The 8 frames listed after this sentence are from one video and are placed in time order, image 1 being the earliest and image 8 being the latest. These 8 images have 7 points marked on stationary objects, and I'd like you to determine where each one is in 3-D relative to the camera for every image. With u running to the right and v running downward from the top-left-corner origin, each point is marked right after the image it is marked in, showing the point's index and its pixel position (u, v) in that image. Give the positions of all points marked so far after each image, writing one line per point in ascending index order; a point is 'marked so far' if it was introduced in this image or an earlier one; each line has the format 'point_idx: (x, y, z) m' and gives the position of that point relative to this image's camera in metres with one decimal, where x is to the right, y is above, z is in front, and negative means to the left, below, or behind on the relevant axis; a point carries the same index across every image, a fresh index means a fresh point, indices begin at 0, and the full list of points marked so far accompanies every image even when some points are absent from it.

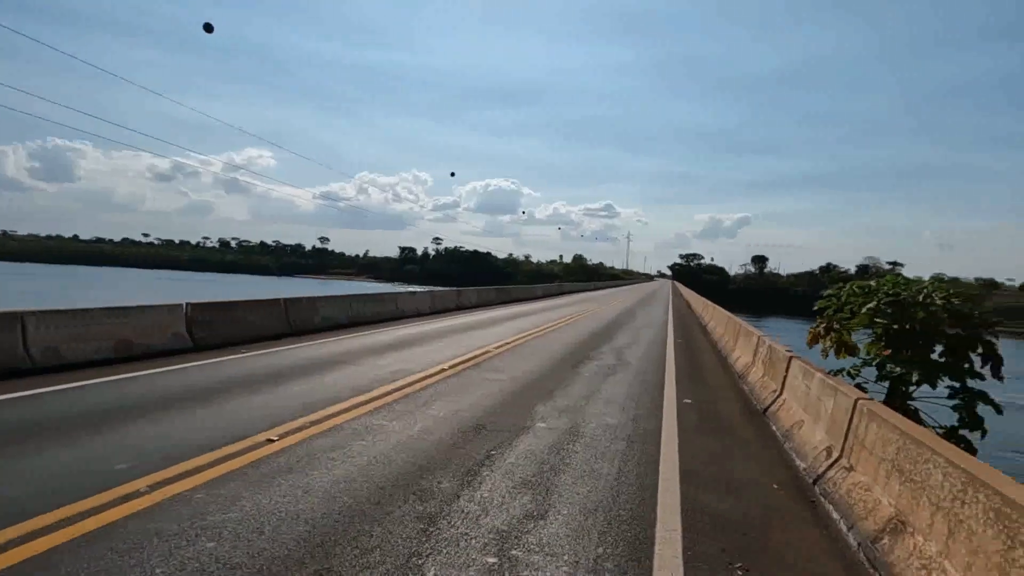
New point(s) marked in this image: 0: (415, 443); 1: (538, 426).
0: (-0.8, -1.3, +4.5) m
1: (+0.3, -1.4, +5.3) m
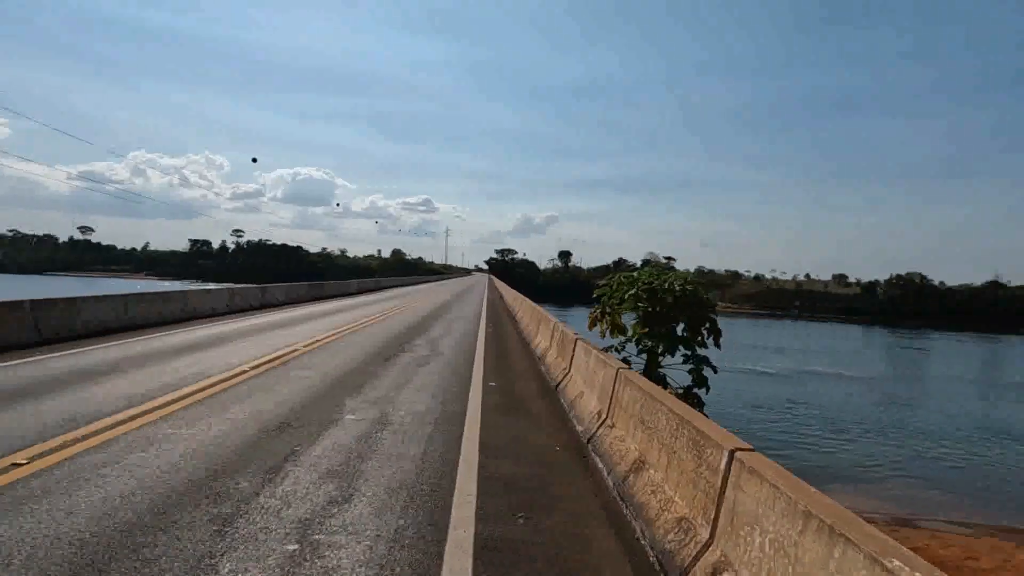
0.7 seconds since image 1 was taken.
0: (-2.4, -1.3, +4.3) m
1: (-1.7, -1.3, +5.4) m
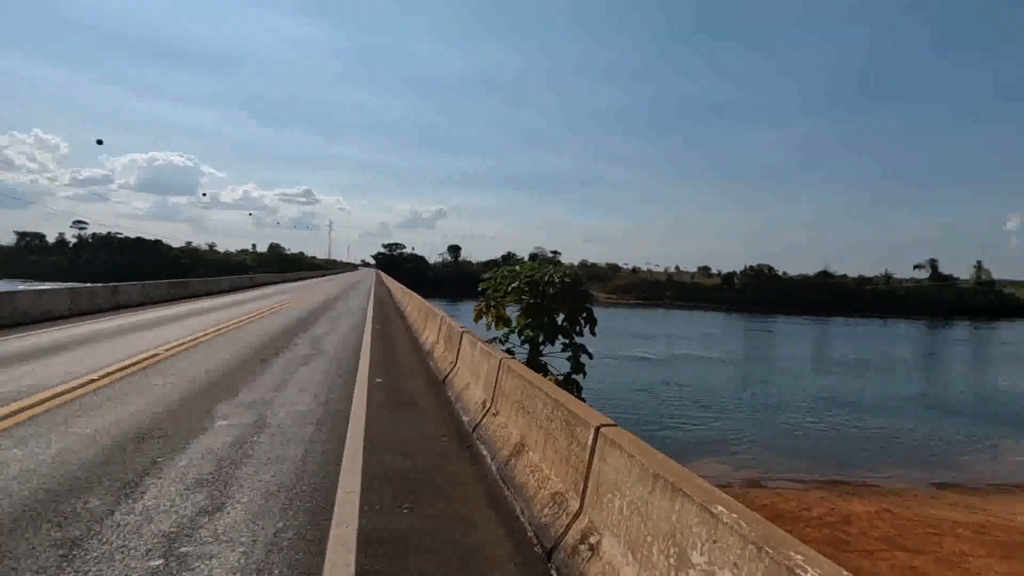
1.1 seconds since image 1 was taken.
0: (-3.3, -1.3, +3.8) m
1: (-2.8, -1.3, +5.0) m
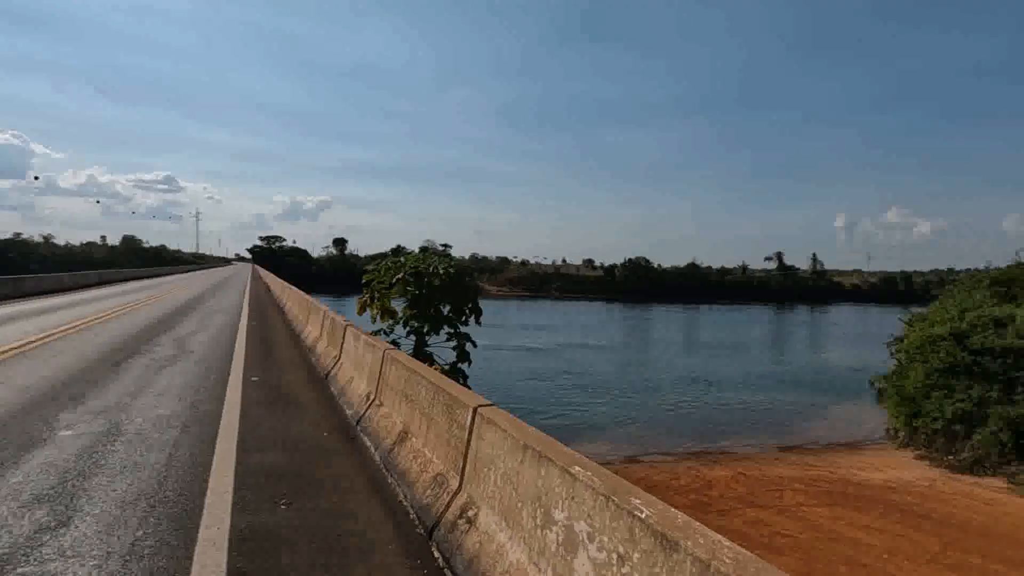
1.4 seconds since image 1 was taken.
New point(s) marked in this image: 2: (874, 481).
0: (-4.0, -1.2, +3.2) m
1: (-3.8, -1.2, +4.5) m
2: (+12.2, -6.6, +17.9) m
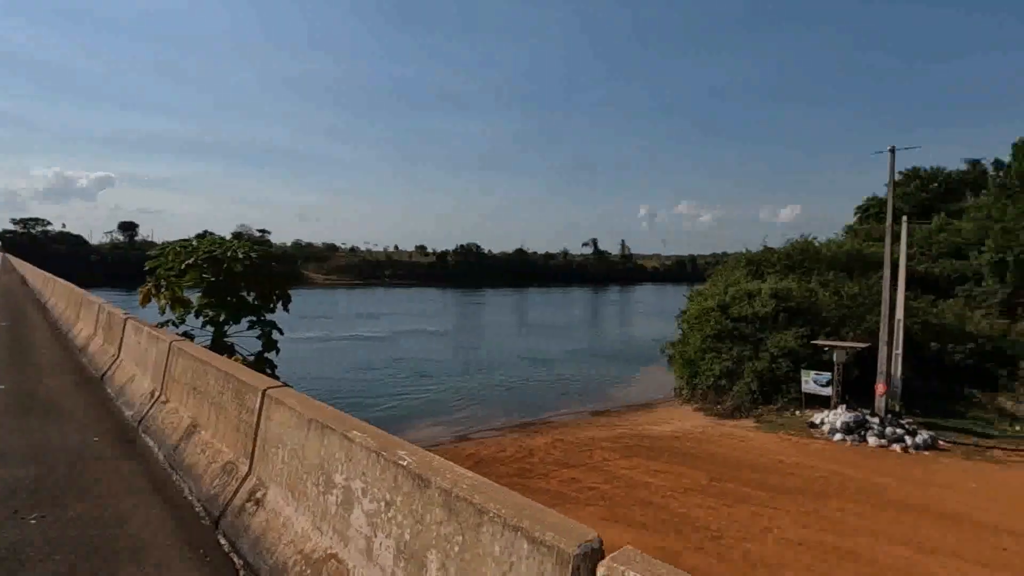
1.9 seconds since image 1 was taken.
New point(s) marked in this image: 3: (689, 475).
0: (-5.1, -1.2, +2.0) m
1: (-5.2, -1.2, +3.3) m
2: (+6.0, -5.9, +21.1) m
3: (+5.4, -5.7, +16.3) m
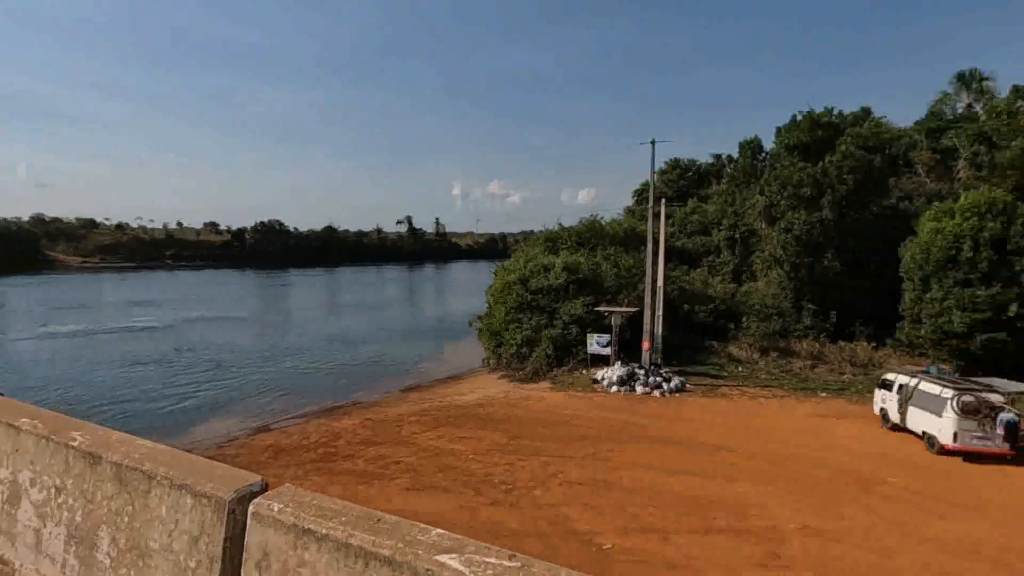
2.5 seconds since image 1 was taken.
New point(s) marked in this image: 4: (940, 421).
0: (-5.9, -1.3, +0.3) m
1: (-6.5, -1.2, +1.5) m
2: (-1.7, -4.9, +22.3) m
3: (-0.7, -4.9, +17.4) m
4: (+11.2, -3.5, +14.0) m
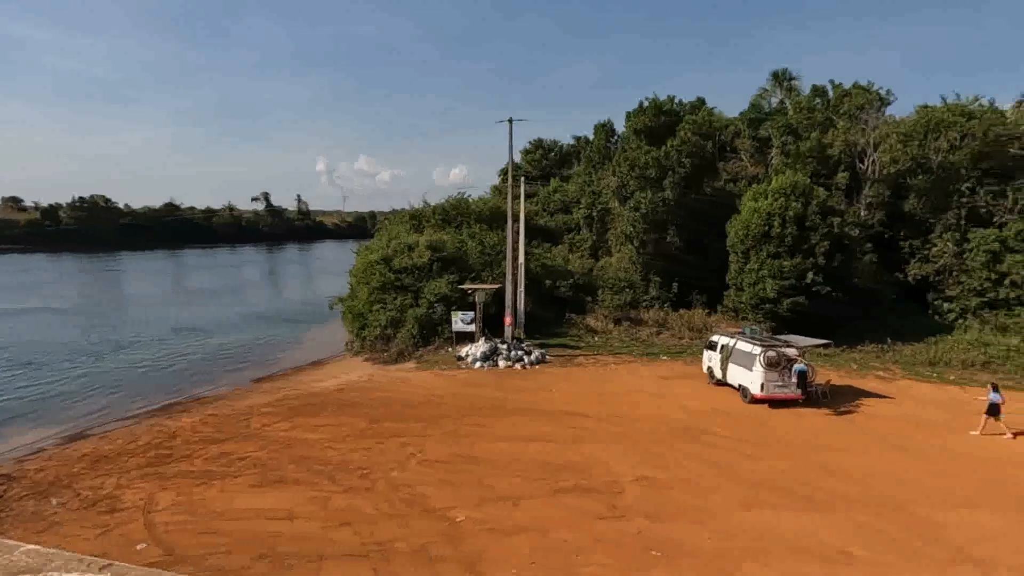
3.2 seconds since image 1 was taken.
0: (-6.3, -1.4, -1.2) m
1: (-7.1, -1.3, -0.1) m
2: (-7.2, -4.1, +21.3) m
3: (-5.1, -4.2, +16.8) m
4: (+7.2, -2.6, +16.1) m
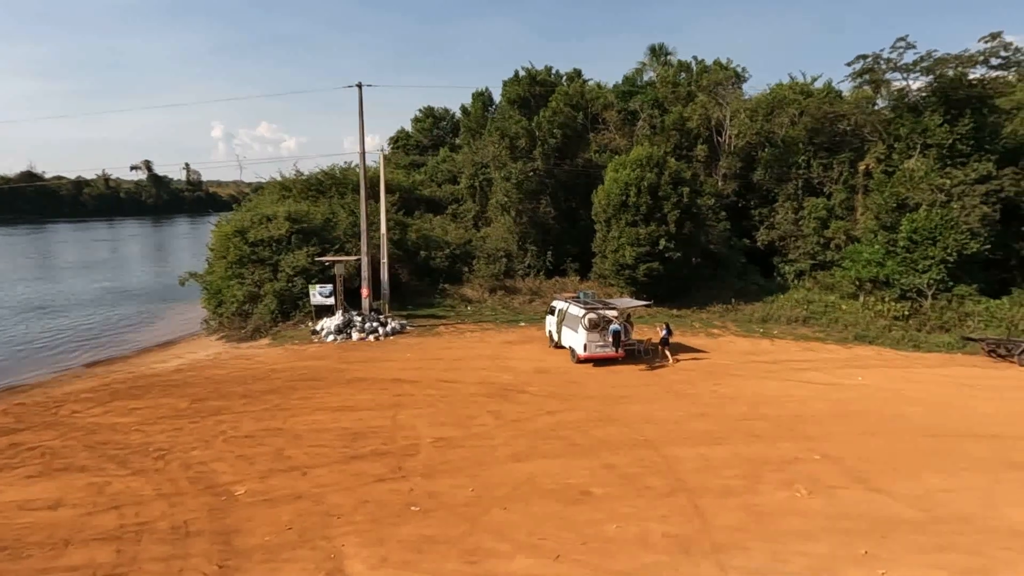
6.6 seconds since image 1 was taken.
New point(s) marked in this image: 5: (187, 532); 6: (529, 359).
0: (-8.7, -1.6, -2.1) m
1: (-9.7, -1.4, -1.2) m
2: (-12.9, -3.2, +20.0) m
3: (-10.2, -3.5, +16.0) m
4: (+2.0, -1.5, +17.0) m
5: (-5.3, -4.0, +8.7) m
6: (+0.6, -2.4, +18.1) m
